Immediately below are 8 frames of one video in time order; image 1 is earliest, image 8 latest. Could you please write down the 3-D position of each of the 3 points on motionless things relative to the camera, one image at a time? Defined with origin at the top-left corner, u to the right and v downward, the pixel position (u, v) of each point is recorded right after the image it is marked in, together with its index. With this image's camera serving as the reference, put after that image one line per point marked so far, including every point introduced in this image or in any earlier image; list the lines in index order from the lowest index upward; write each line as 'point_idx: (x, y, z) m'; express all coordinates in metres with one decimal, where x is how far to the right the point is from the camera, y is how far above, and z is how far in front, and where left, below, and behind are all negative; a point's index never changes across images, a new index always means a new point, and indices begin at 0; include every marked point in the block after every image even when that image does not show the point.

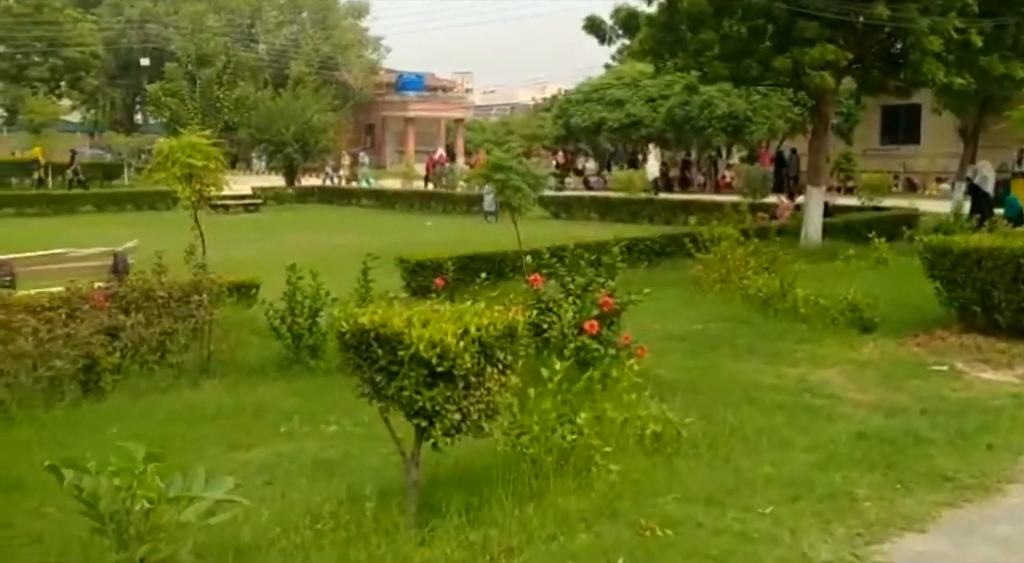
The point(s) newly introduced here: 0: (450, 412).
0: (-0.3, -0.5, +4.3) m
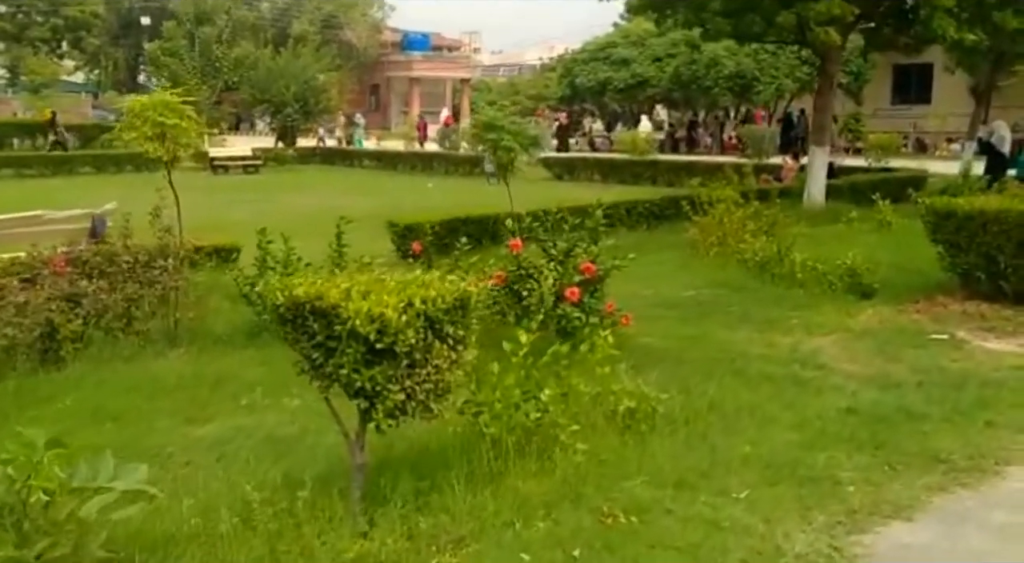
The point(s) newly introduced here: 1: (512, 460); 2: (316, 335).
0: (-0.5, -0.4, +3.9) m
1: (0.0, -0.8, +4.7) m
2: (-0.8, -0.2, +4.0) m
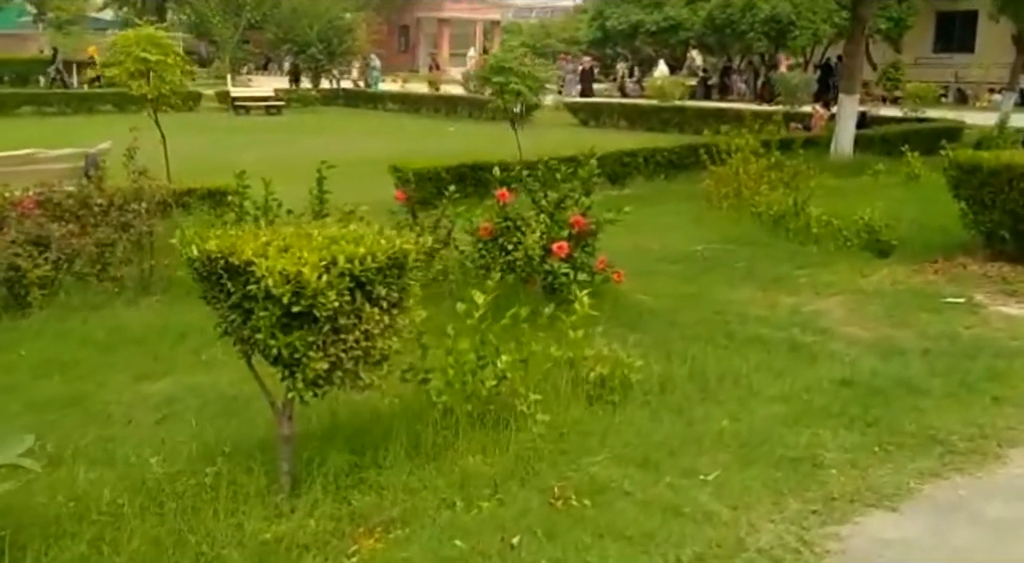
0: (-0.7, -0.3, +3.5) m
1: (-0.2, -0.6, +4.3) m
2: (-1.0, 0.0, +3.6) m
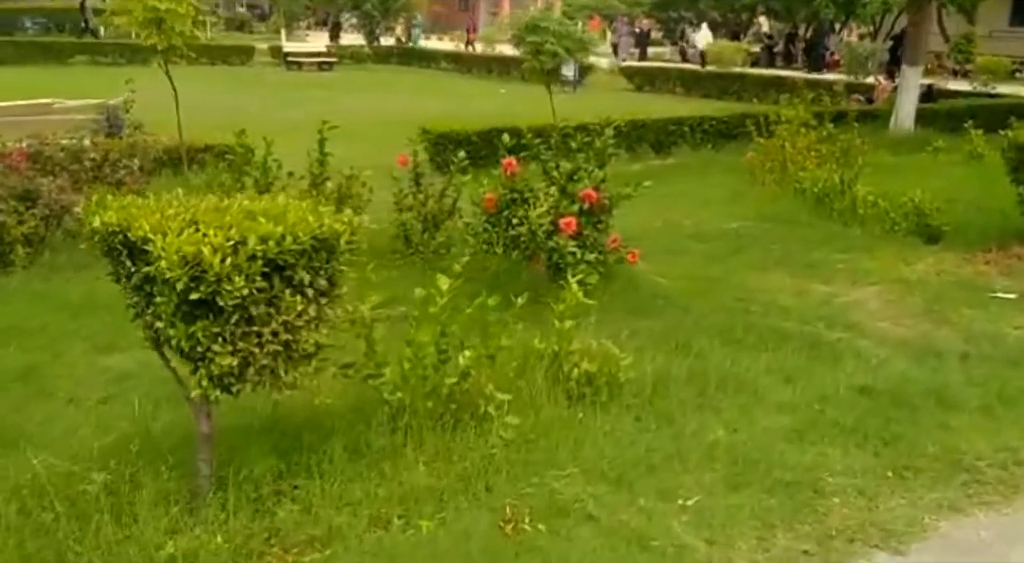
0: (-0.9, -0.2, +3.1) m
1: (-0.4, -0.6, +3.8) m
2: (-1.1, 0.0, +3.1) m
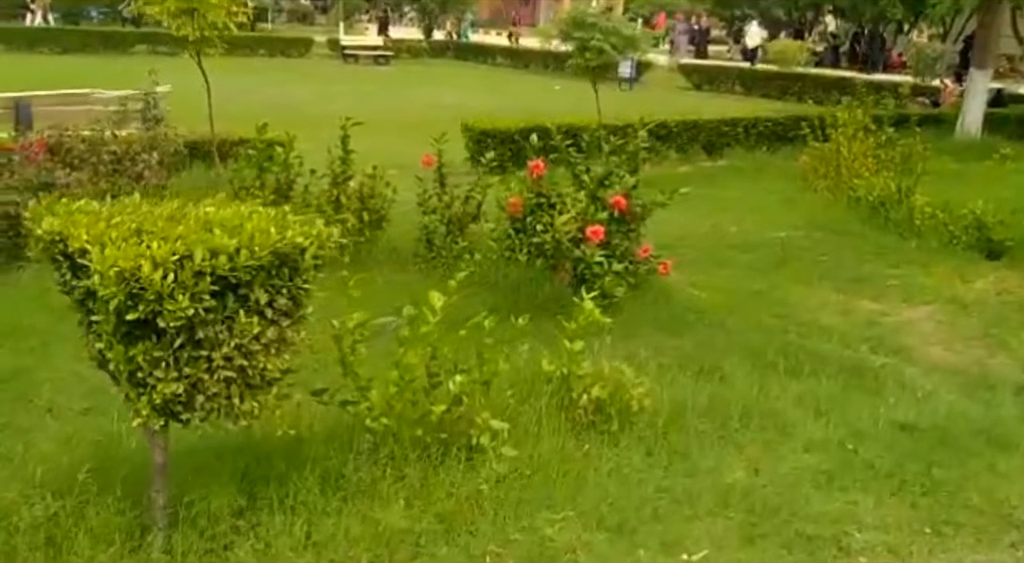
0: (-0.9, -0.3, +2.8) m
1: (-0.4, -0.6, +3.5) m
2: (-1.2, 0.0, +2.8) m
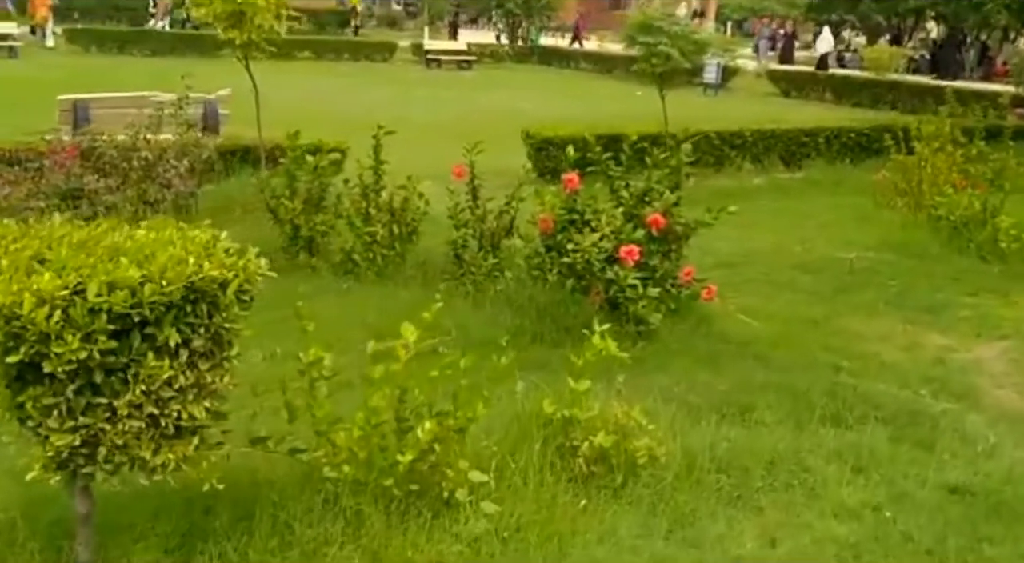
0: (-1.1, -0.4, +2.4) m
1: (-0.5, -0.7, +3.1) m
2: (-1.3, -0.1, +2.5) m
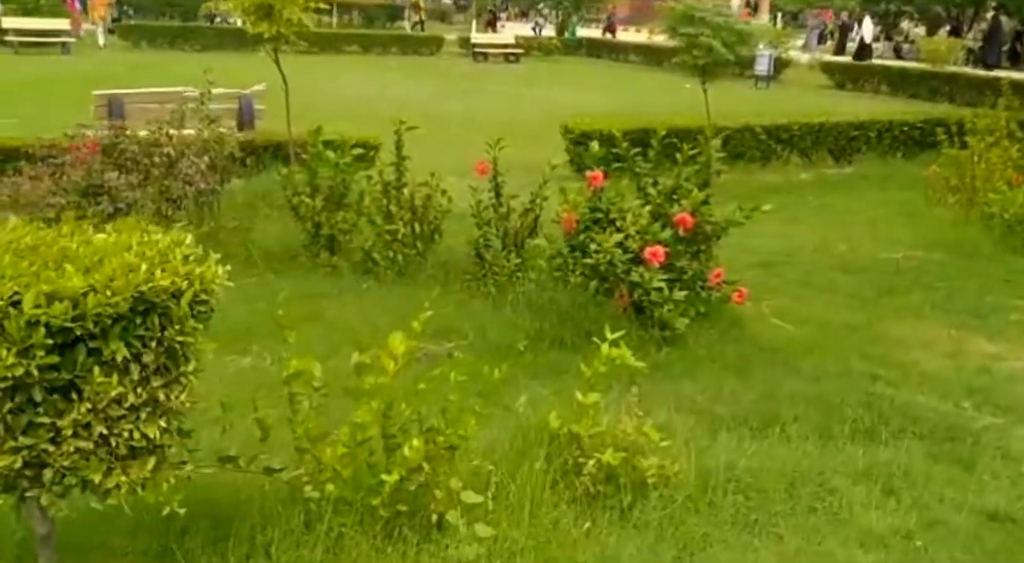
0: (-1.1, -0.4, +2.3) m
1: (-0.5, -0.8, +2.9) m
2: (-1.4, -0.1, +2.3) m
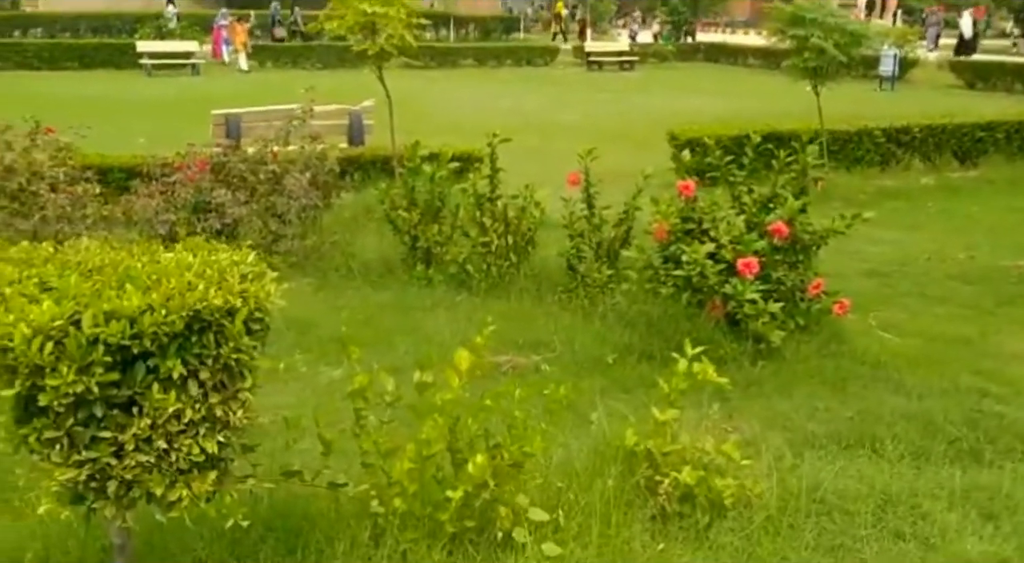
0: (-1.0, -0.4, +2.3) m
1: (-0.3, -0.8, +2.9) m
2: (-1.3, -0.2, +2.5) m
